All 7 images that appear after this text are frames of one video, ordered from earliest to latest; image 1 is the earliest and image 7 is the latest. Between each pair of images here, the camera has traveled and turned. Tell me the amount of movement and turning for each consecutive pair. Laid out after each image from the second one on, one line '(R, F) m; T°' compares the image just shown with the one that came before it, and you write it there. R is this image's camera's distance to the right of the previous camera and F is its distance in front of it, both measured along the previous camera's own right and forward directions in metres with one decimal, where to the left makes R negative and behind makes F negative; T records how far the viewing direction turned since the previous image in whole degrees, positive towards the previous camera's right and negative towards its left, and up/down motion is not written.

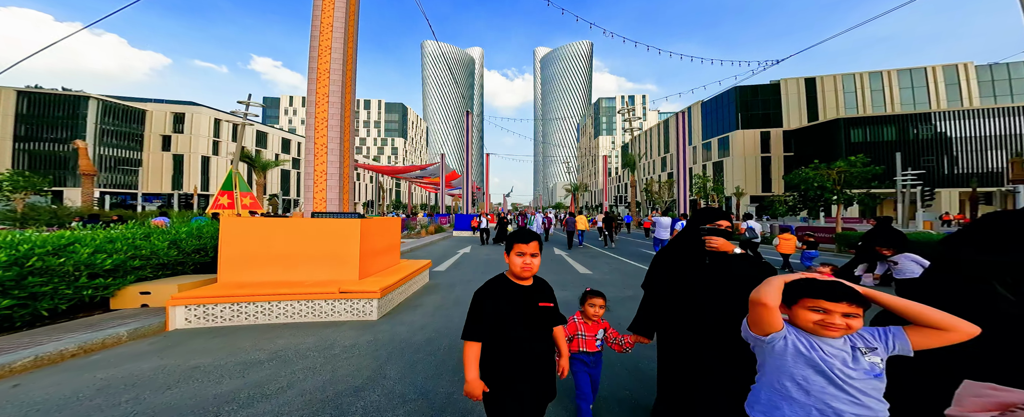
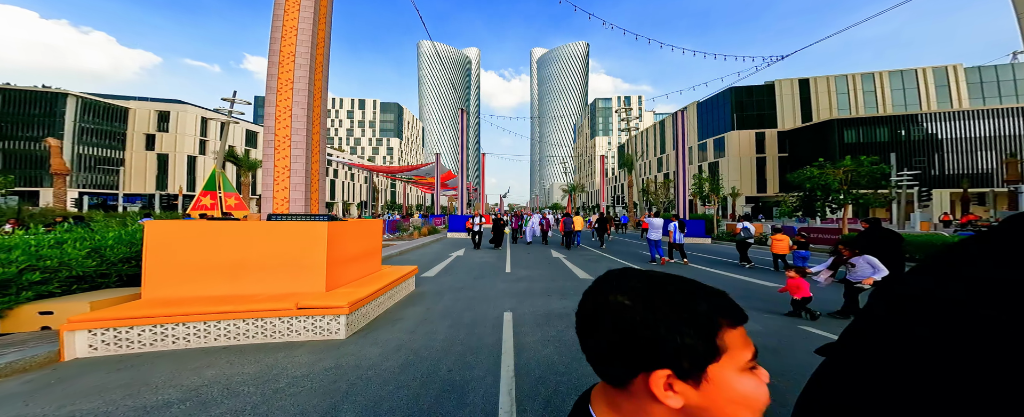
(0.0, +0.7) m; +1°
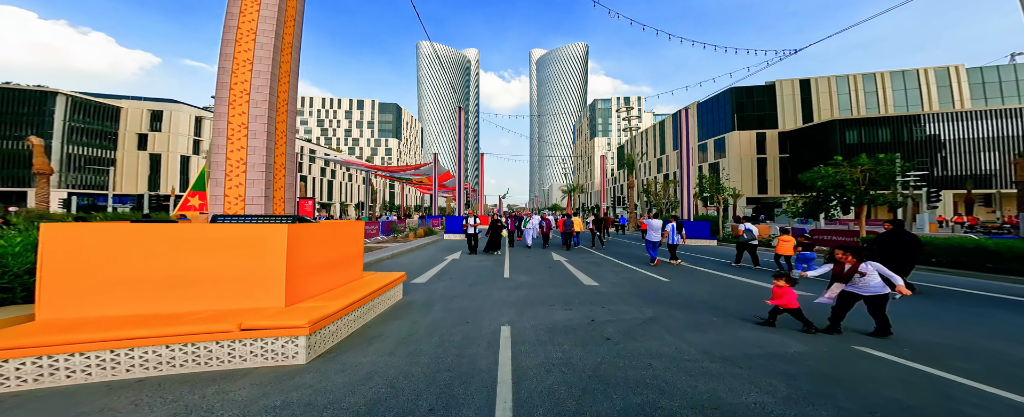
(0.0, +0.7) m; 0°
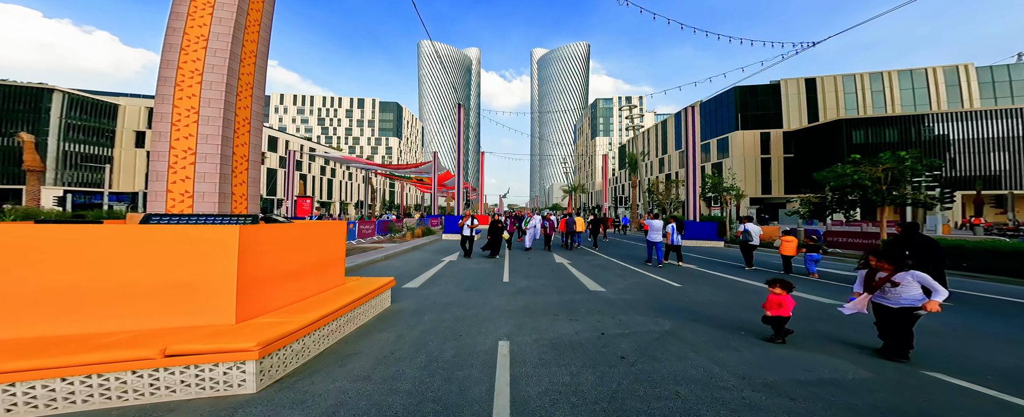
(0.0, +0.6) m; 0°
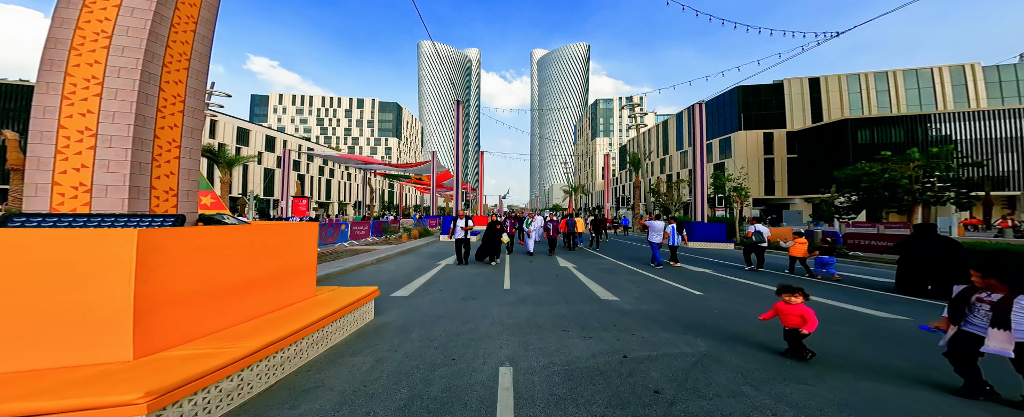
(0.0, +0.8) m; 0°
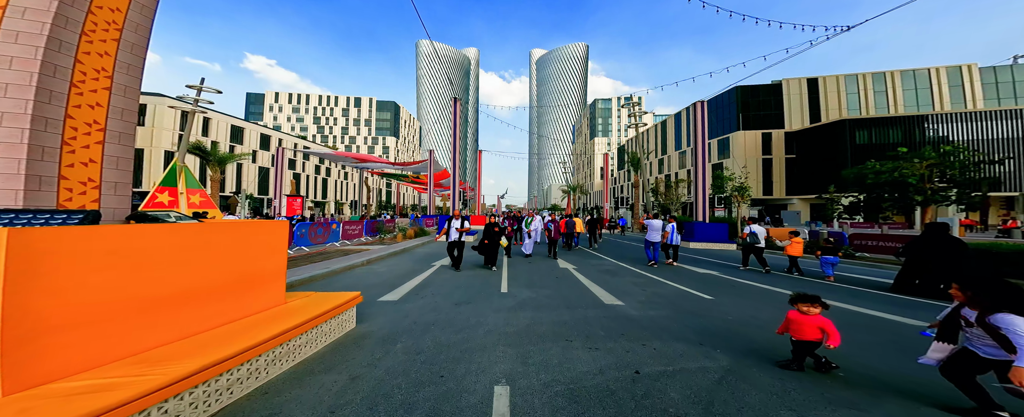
(0.0, +0.4) m; 0°
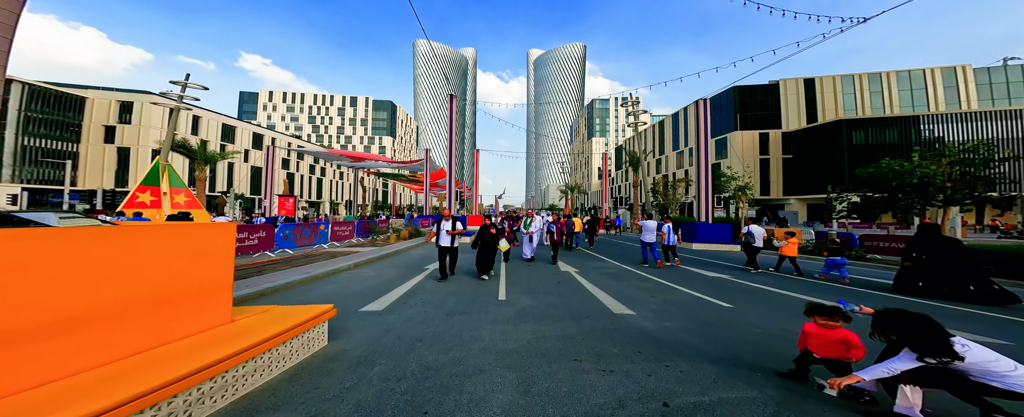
(0.0, +0.6) m; +1°
